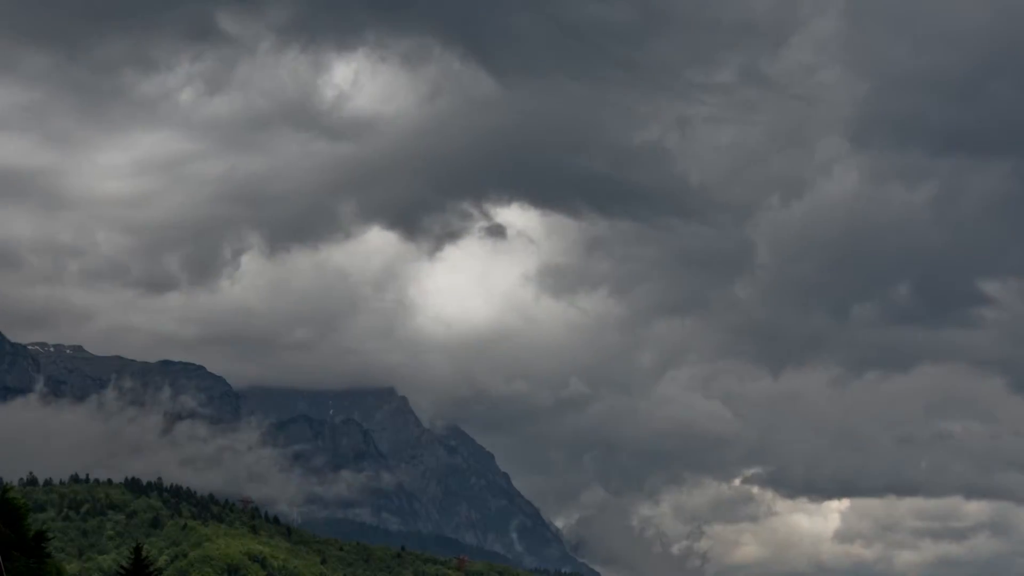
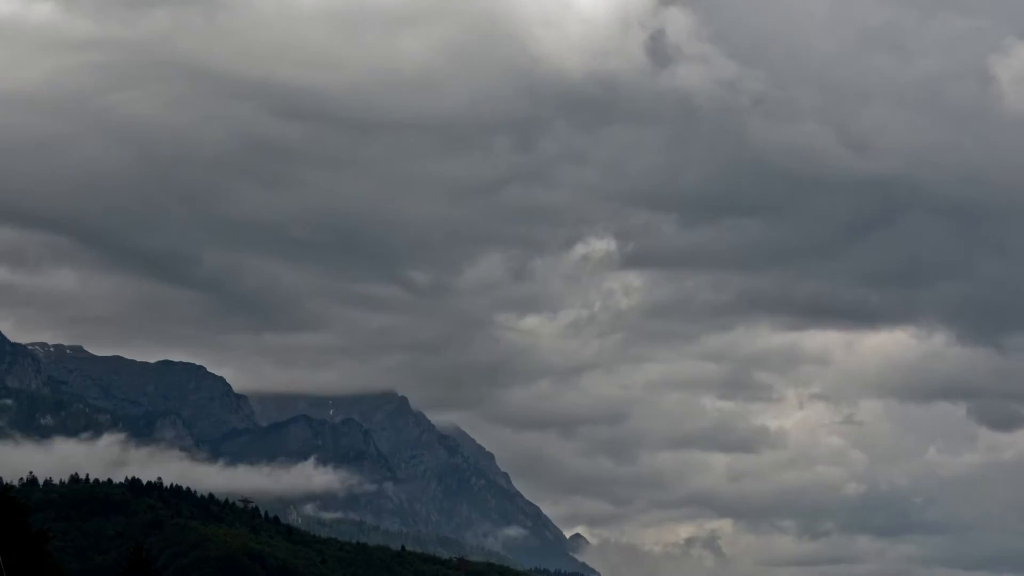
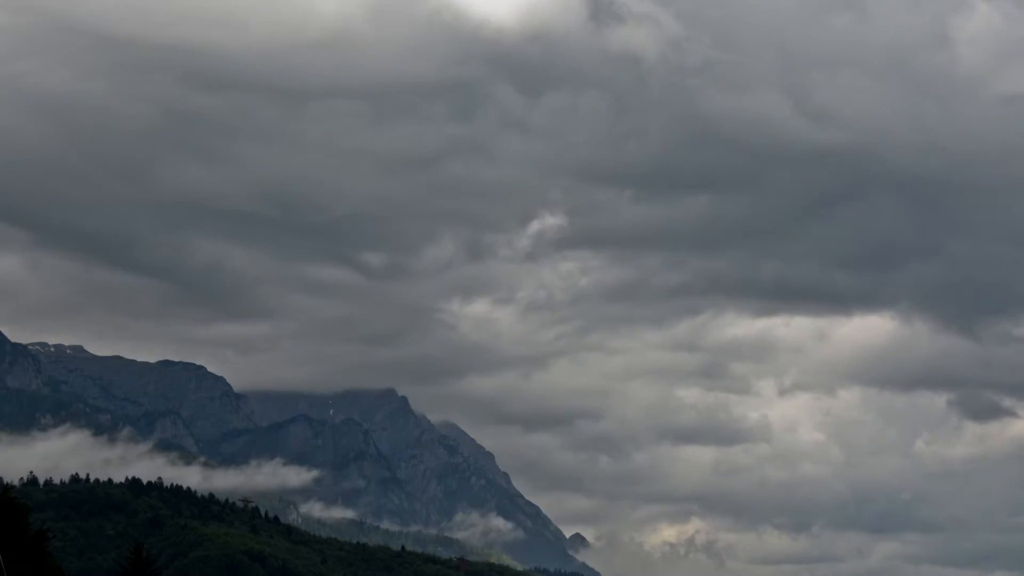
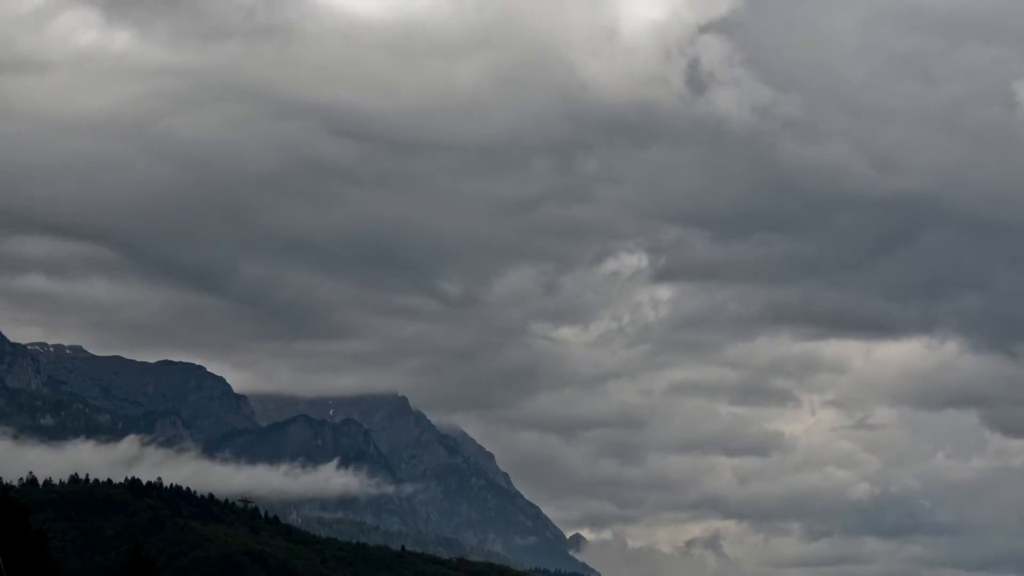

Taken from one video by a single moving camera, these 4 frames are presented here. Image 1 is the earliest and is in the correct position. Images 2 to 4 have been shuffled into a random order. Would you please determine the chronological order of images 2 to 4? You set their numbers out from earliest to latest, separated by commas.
3, 2, 4
